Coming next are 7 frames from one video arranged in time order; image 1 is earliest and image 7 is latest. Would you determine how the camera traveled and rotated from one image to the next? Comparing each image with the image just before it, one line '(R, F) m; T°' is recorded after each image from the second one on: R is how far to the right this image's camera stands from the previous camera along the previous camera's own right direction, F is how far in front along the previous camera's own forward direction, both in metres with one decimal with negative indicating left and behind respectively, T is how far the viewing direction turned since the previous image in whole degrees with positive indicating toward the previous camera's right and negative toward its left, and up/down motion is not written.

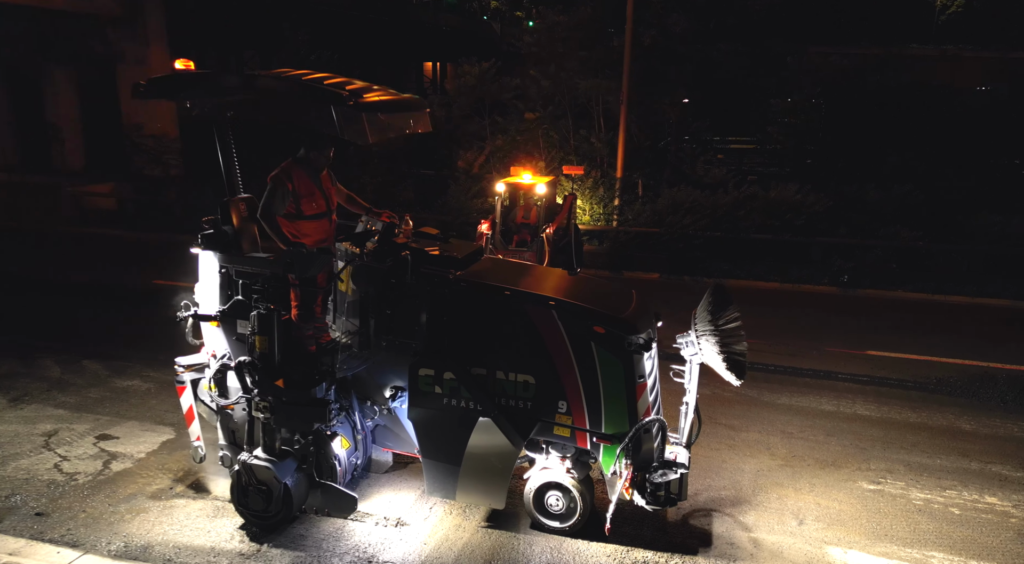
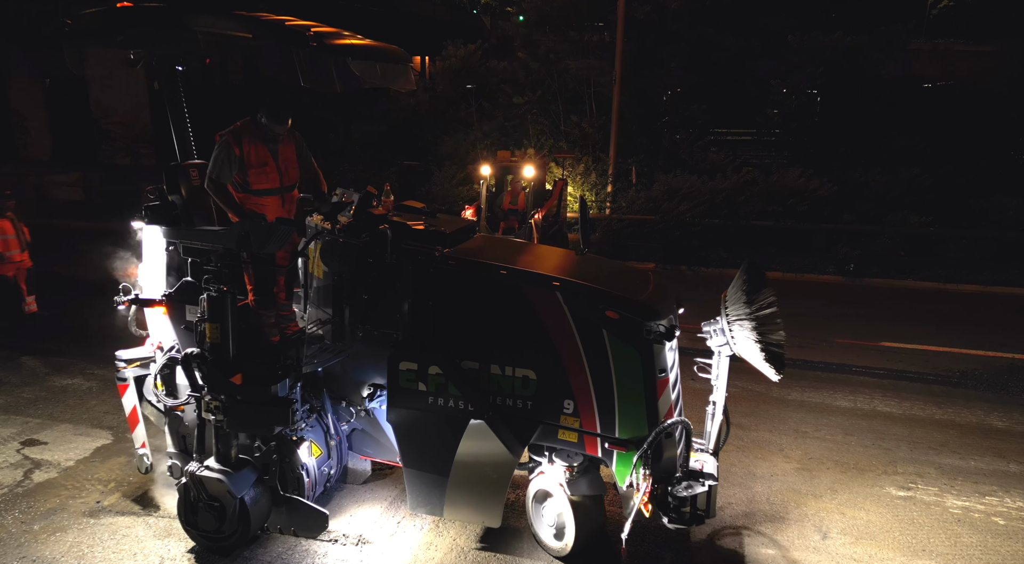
(0.0, +0.7) m; +1°
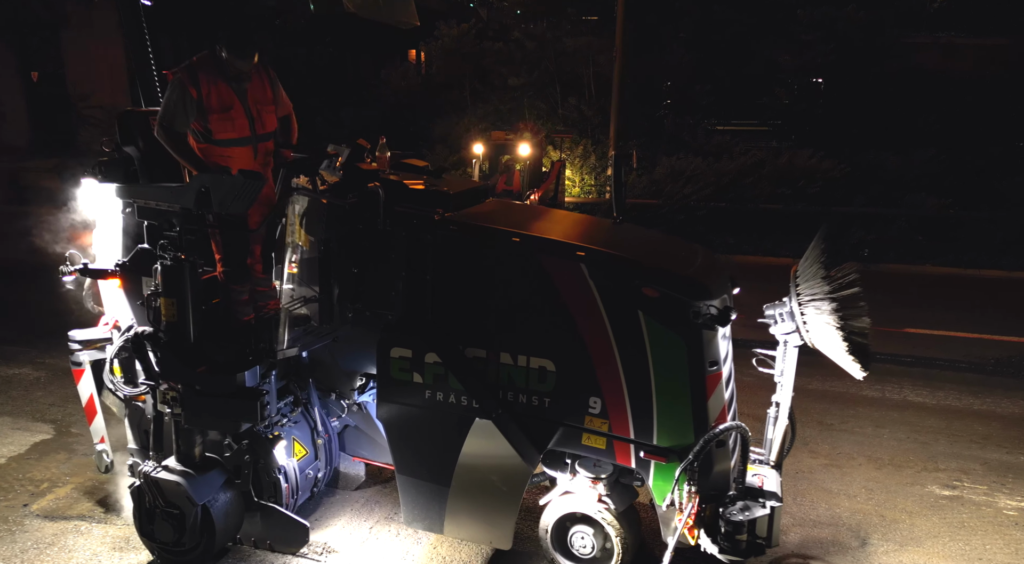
(+0.1, +0.8) m; -3°
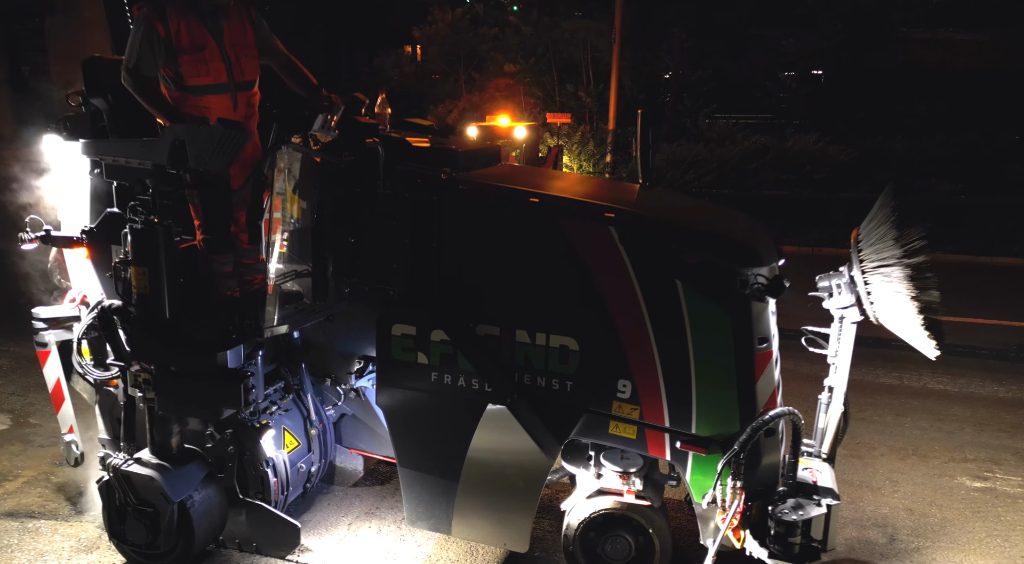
(-0.1, +0.4) m; 0°
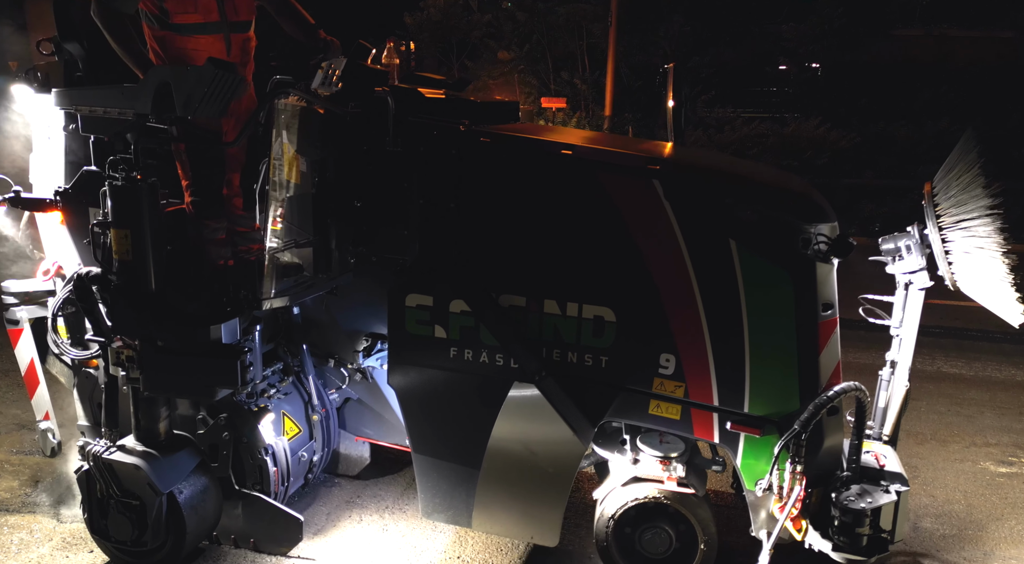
(-0.1, +0.3) m; +1°
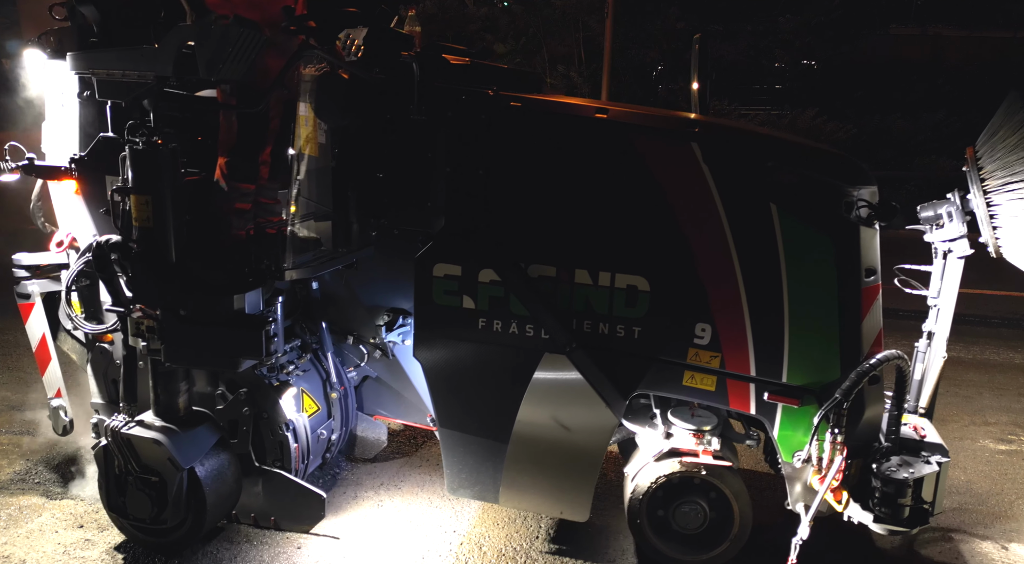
(-0.1, +0.1) m; +1°
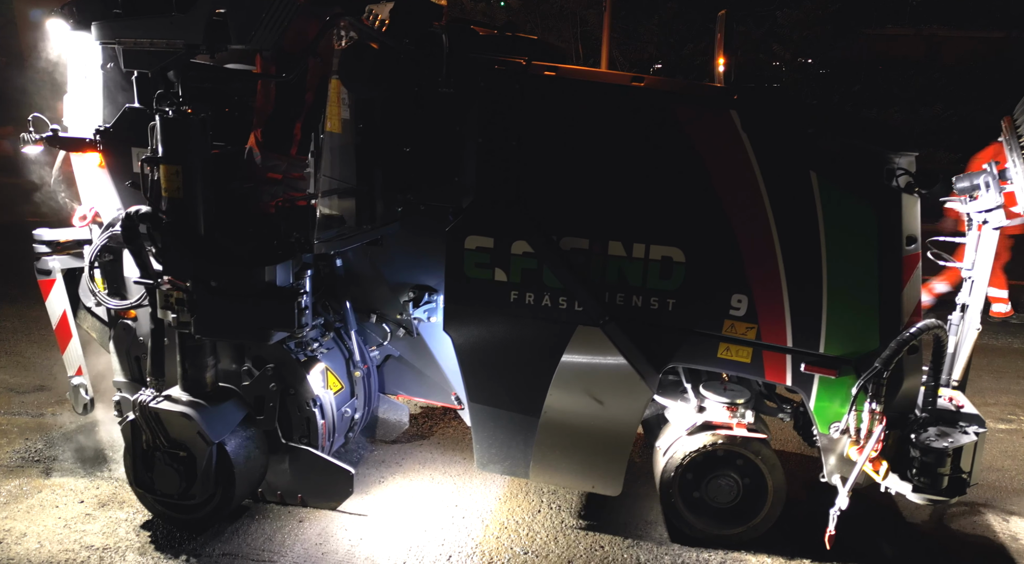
(-0.2, 0.0) m; +1°
